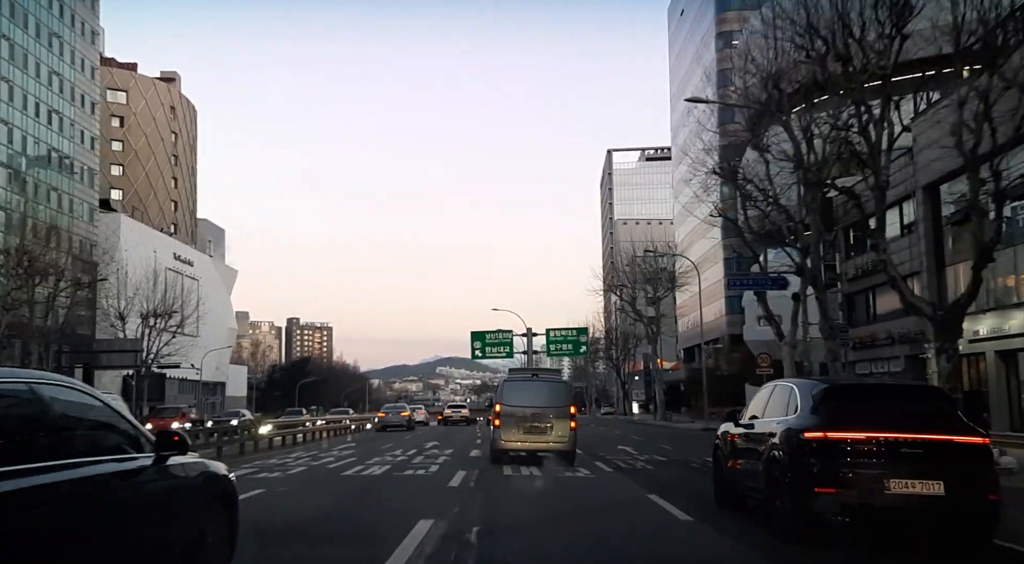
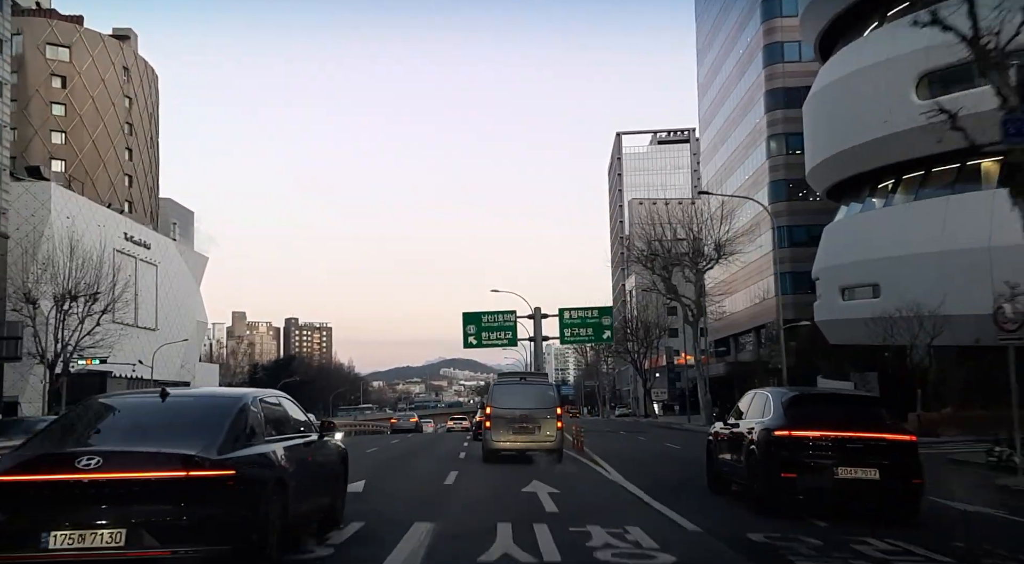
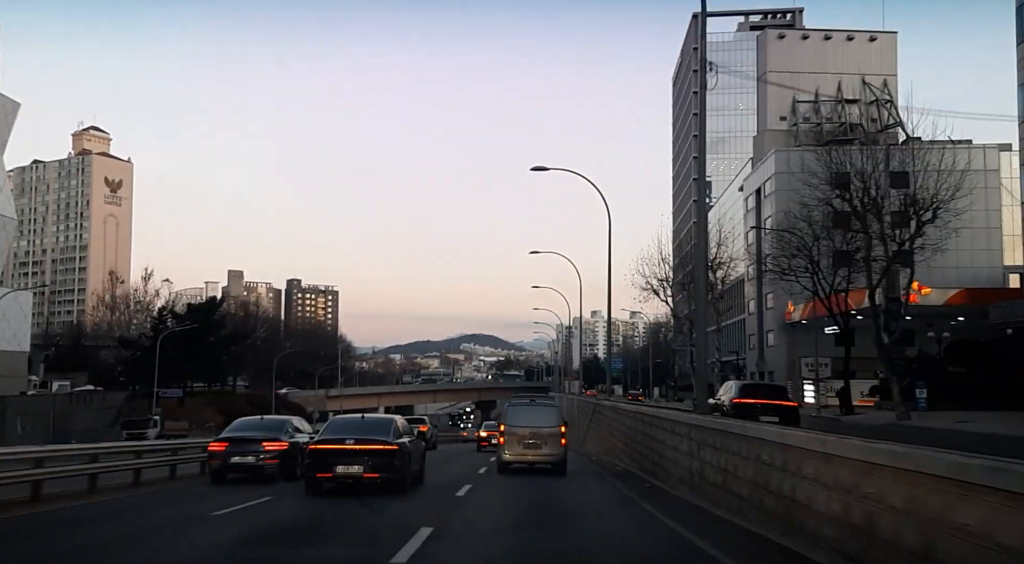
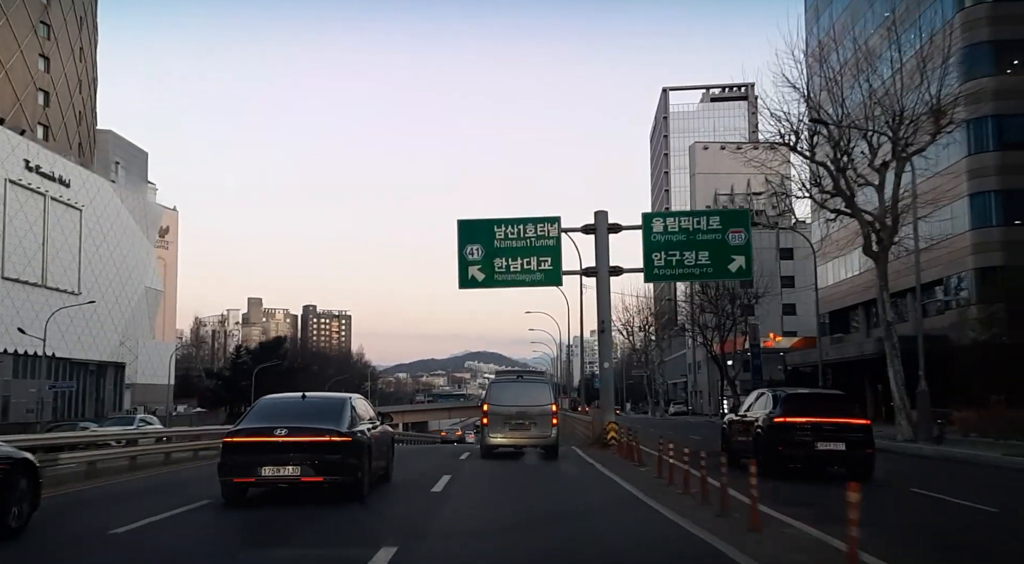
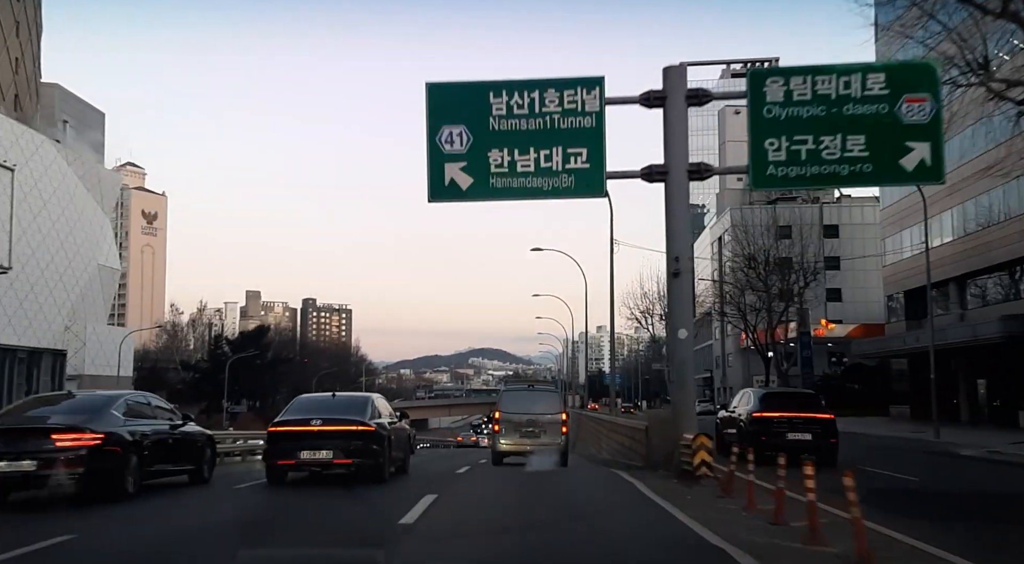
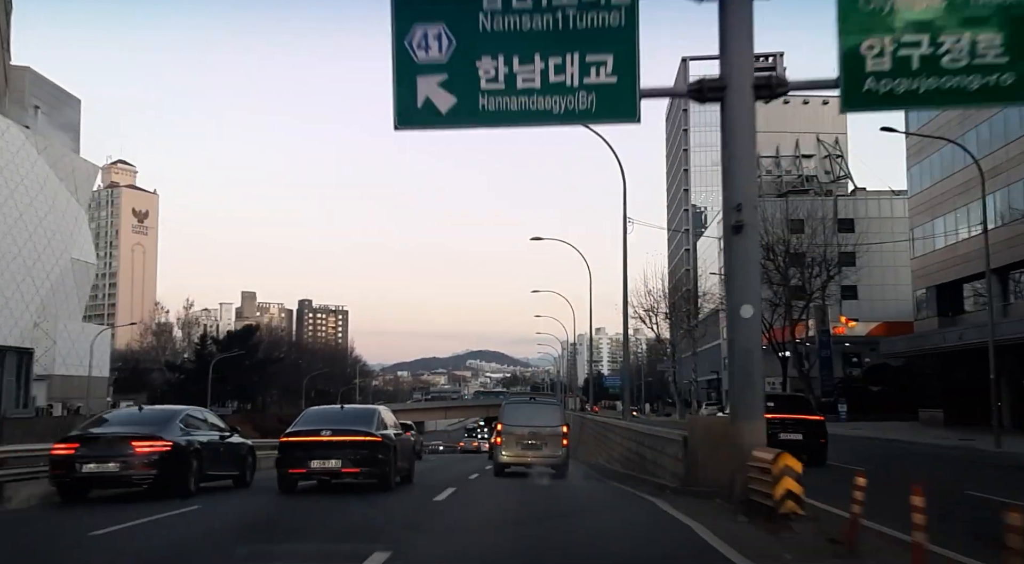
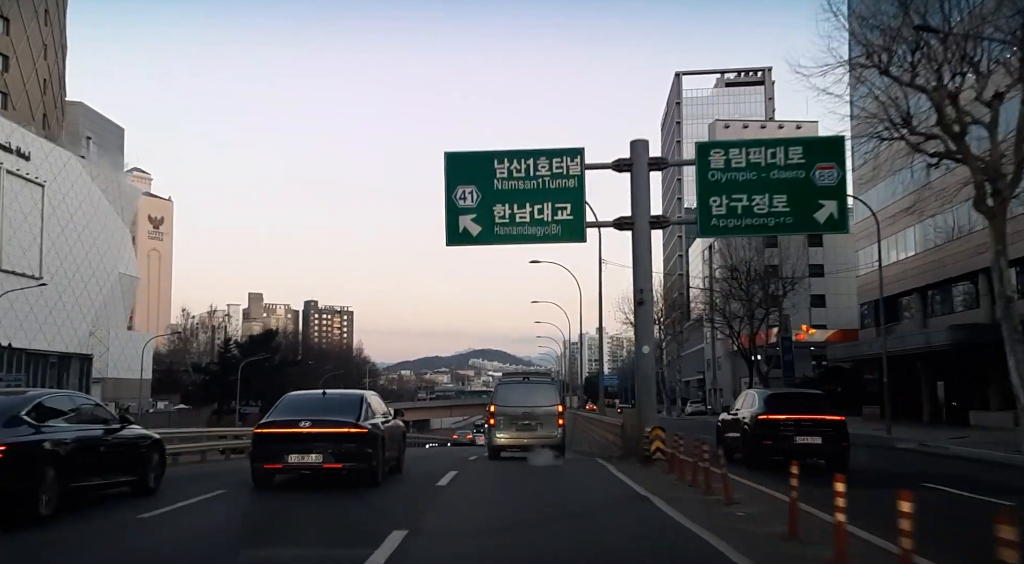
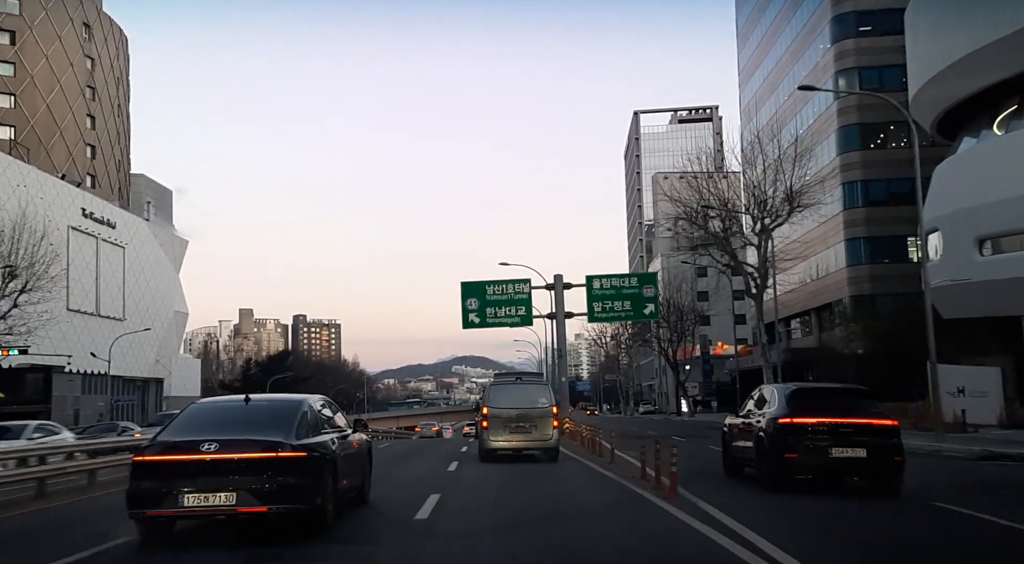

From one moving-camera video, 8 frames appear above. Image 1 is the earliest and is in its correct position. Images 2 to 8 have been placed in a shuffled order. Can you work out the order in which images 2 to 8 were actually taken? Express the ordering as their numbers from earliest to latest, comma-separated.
2, 8, 4, 7, 5, 6, 3
